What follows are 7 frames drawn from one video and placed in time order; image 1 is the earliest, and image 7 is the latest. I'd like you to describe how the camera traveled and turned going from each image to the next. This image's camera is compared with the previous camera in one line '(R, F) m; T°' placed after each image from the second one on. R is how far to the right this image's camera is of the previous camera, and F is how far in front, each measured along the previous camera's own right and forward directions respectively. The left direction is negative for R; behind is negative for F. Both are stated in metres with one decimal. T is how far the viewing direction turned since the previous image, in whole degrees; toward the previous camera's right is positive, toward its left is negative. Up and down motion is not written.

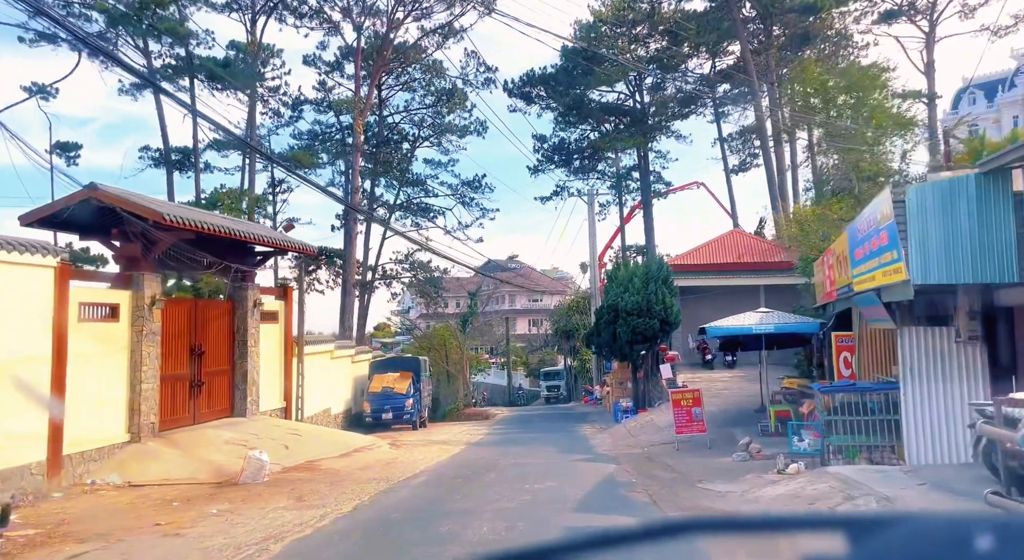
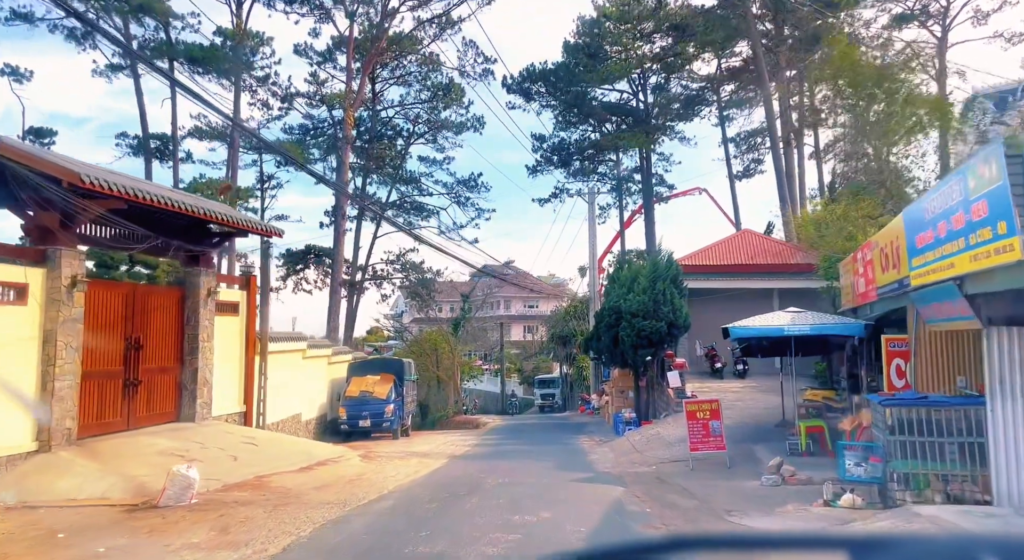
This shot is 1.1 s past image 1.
(+0.1, +2.5) m; 0°
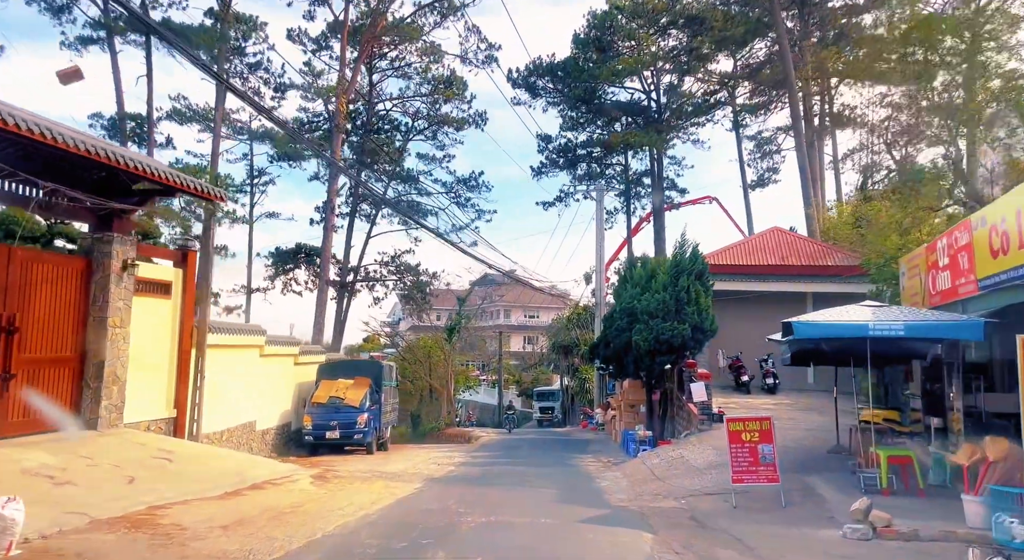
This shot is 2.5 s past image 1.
(+0.1, +3.7) m; 0°
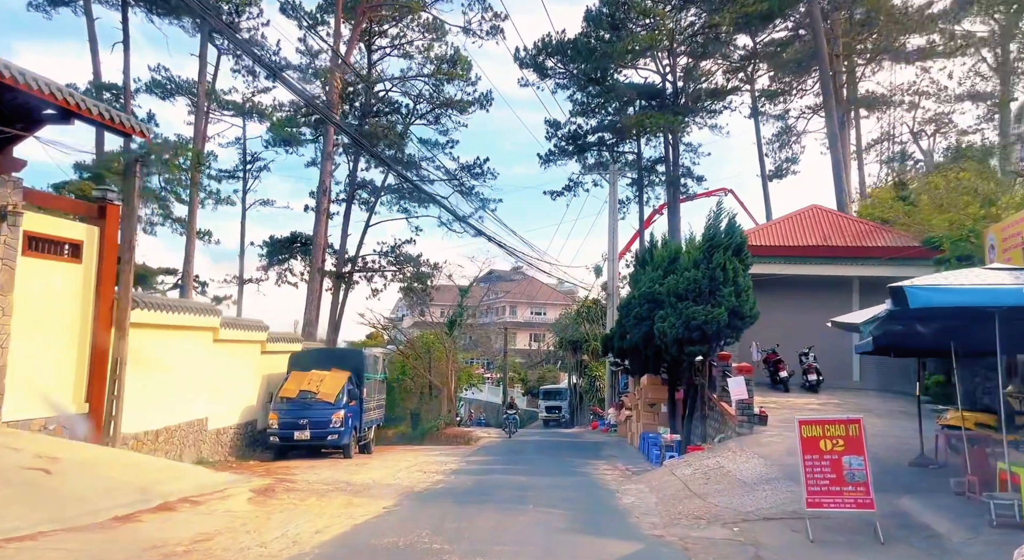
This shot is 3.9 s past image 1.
(+0.1, +3.3) m; 0°
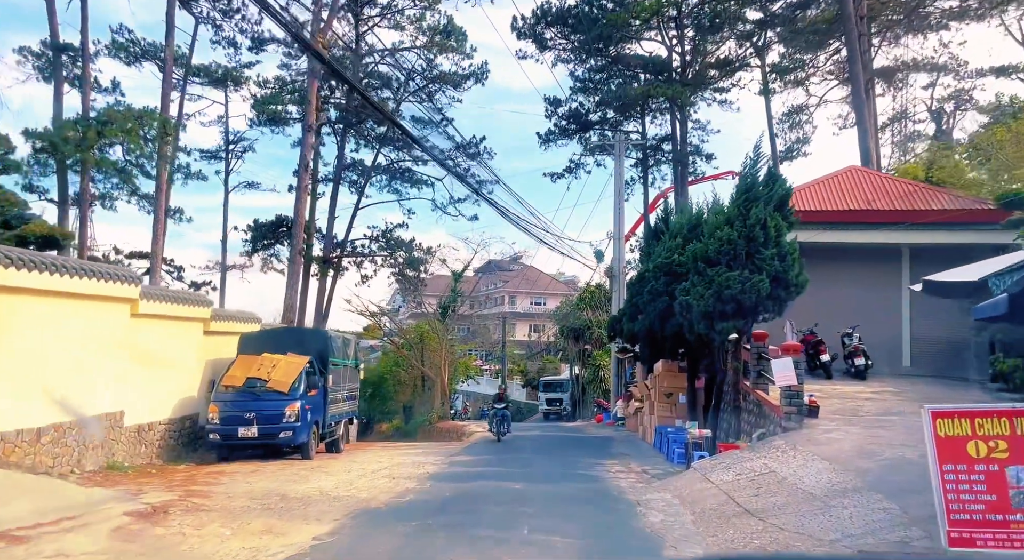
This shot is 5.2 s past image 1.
(+0.1, +3.3) m; 0°
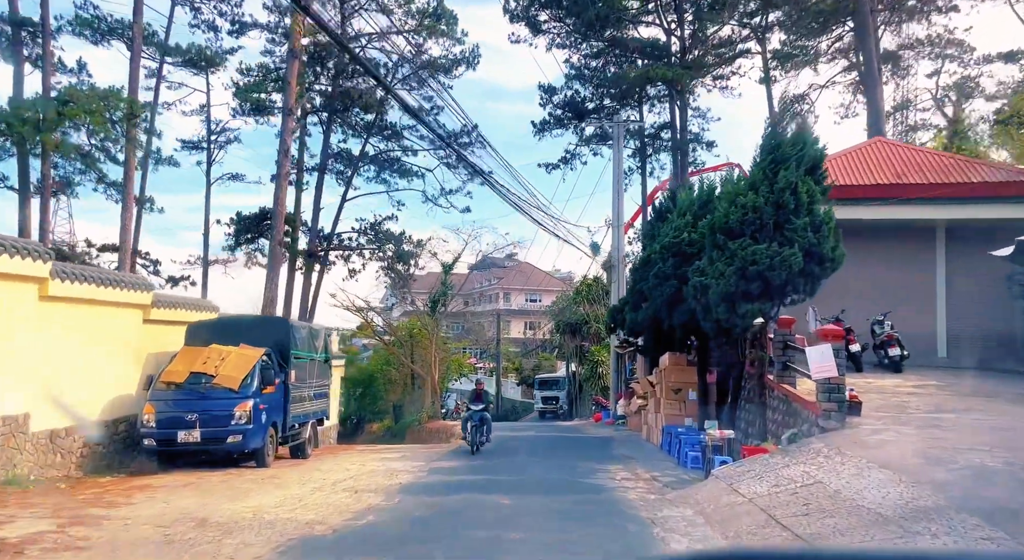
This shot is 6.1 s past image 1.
(+0.1, +2.2) m; 0°
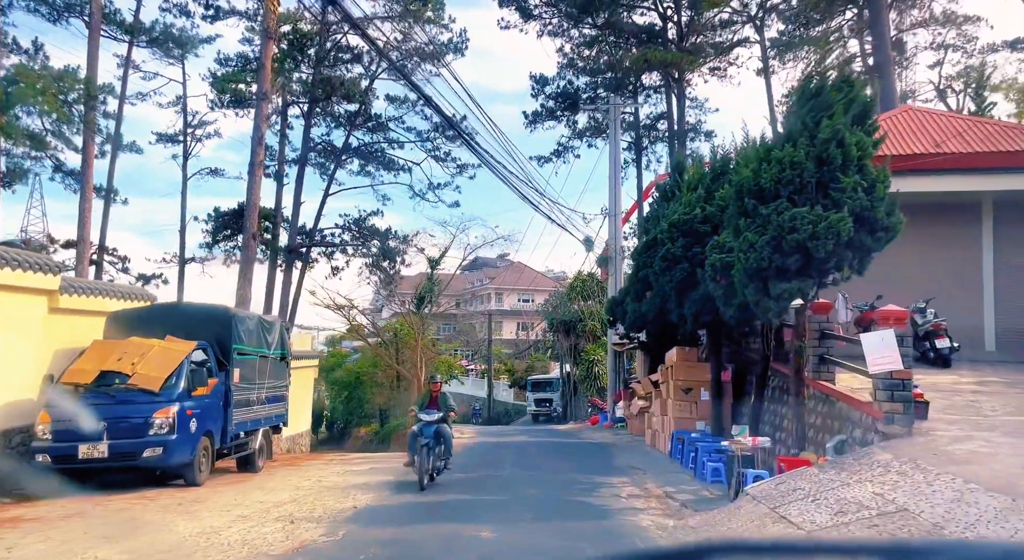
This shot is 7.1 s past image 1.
(+0.1, +2.4) m; 0°
